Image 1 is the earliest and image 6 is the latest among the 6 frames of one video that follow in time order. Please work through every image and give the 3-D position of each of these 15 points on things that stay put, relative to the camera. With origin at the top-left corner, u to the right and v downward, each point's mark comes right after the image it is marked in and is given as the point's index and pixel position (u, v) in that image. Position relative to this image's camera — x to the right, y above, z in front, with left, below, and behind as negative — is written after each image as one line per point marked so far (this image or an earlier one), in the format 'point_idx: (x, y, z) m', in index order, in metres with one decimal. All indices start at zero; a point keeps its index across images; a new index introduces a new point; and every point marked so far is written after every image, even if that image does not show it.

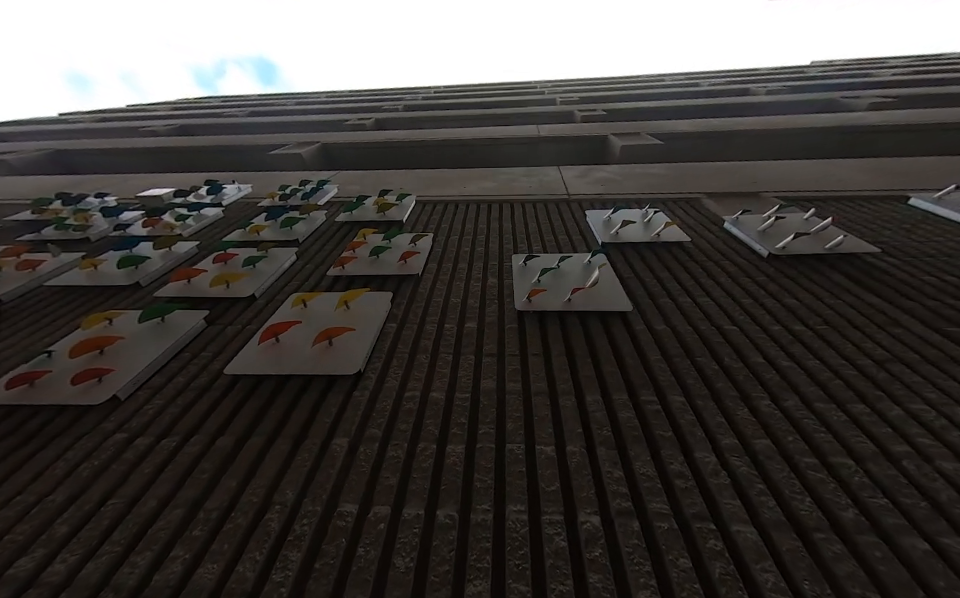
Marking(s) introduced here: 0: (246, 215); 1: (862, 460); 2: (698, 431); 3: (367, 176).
0: (-2.5, +0.9, +3.7) m
1: (+1.3, -0.5, +1.2) m
2: (+0.8, -0.5, +1.3) m
3: (-1.5, +1.7, +4.7) m
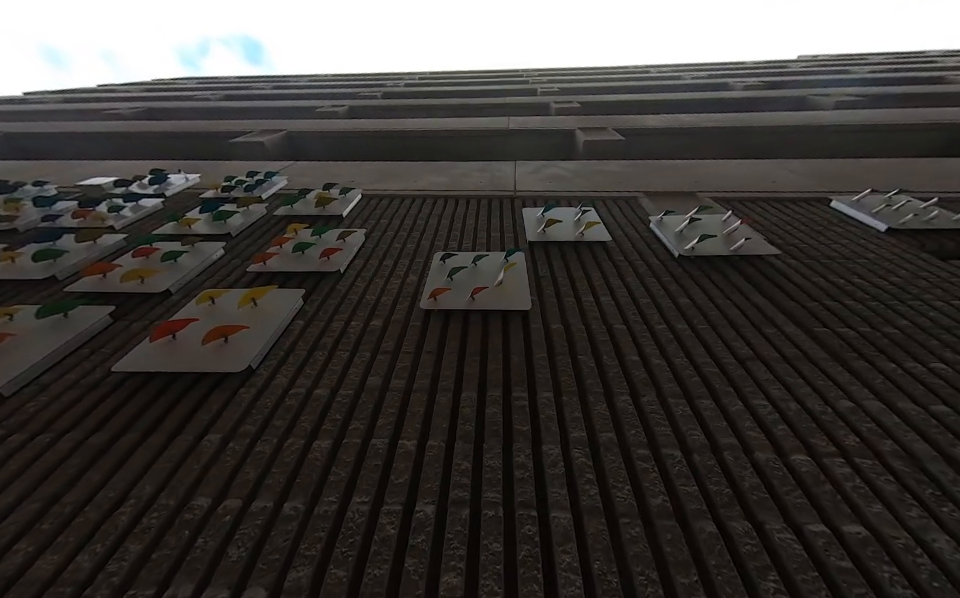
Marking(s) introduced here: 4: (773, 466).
0: (-3.1, +1.0, +3.6) m
1: (+0.8, -0.6, +1.3) m
2: (+0.3, -0.5, +1.4) m
3: (-2.2, +1.8, +4.7) m
4: (+1.0, -0.6, +1.2) m
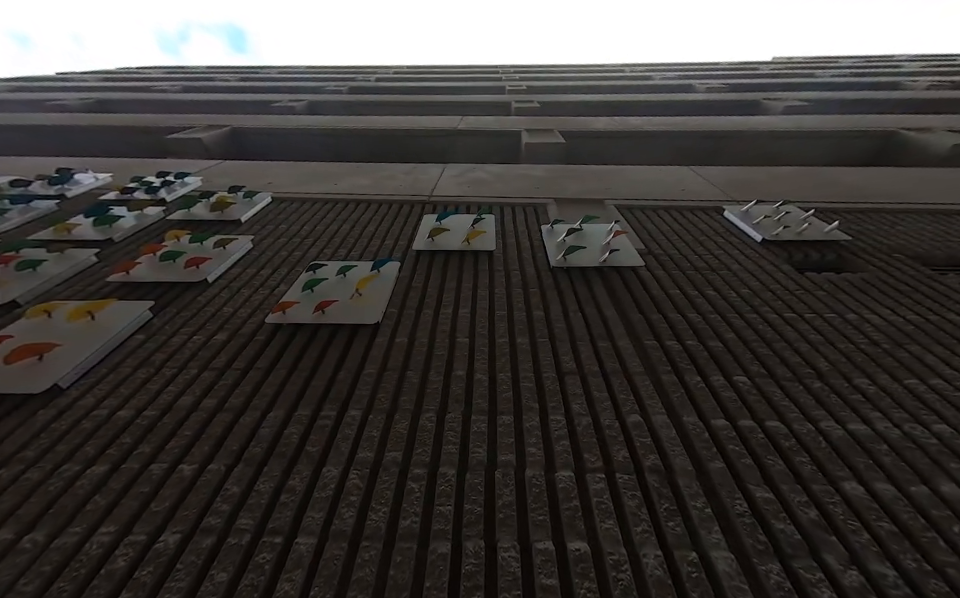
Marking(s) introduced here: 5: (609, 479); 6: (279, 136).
0: (-4.0, +0.9, +3.5) m
1: (-0.1, -0.7, +1.3) m
2: (-0.6, -0.6, +1.4) m
3: (-3.1, +1.7, +4.6) m
4: (+0.2, -0.7, +1.3) m
5: (+0.5, -0.7, +1.3) m
6: (-4.0, +3.2, +6.9) m
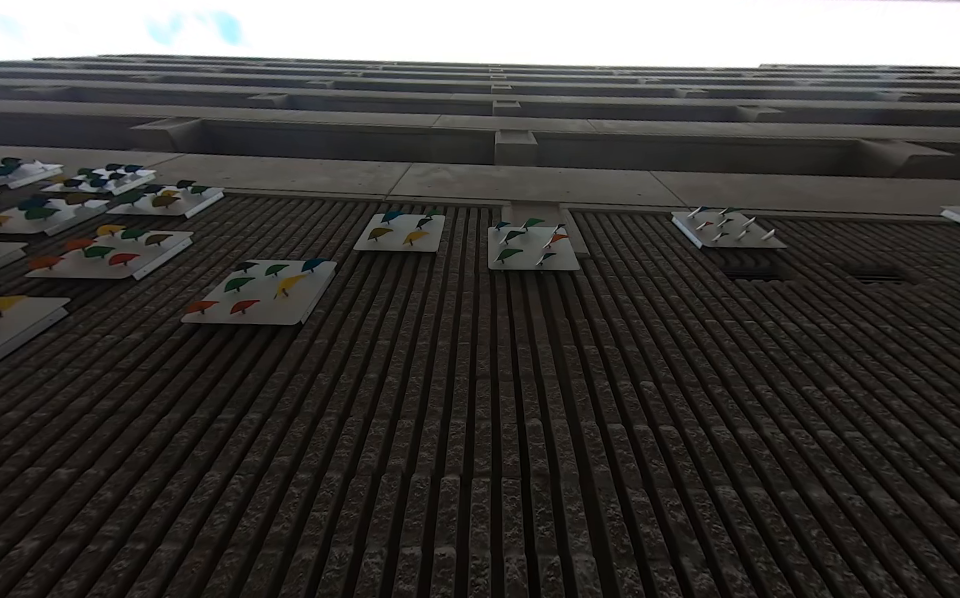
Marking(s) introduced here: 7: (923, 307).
0: (-4.5, +1.0, +3.4) m
1: (-0.5, -0.7, +1.3) m
2: (-1.0, -0.6, +1.4) m
3: (-3.6, +1.8, +4.5) m
4: (-0.2, -0.7, +1.3) m
5: (+0.1, -0.7, +1.3) m
6: (-4.5, +3.3, +6.8) m
7: (+2.9, 0.0, +2.3) m
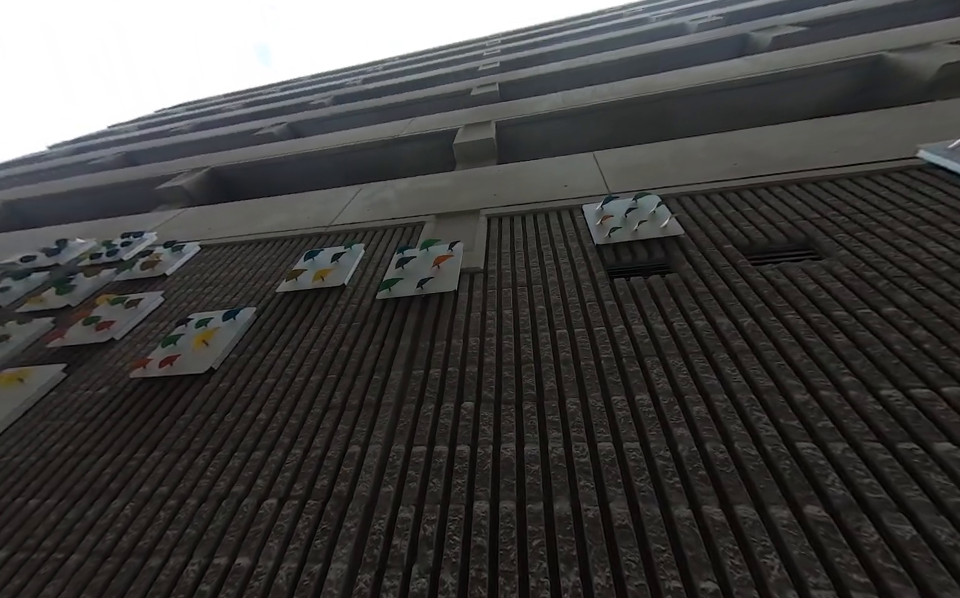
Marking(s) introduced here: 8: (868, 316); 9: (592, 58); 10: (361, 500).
0: (-5.2, +0.3, +4.3) m
1: (-1.4, -1.0, +1.7) m
2: (-1.9, -1.0, +1.9) m
3: (-4.3, +1.3, +5.2) m
4: (-1.1, -1.0, +1.7) m
5: (-0.8, -1.0, +1.7) m
6: (-5.0, +2.9, +7.6) m
7: (+2.0, +0.1, +2.1) m
8: (+2.1, -0.1, +1.9) m
9: (+3.0, +6.7, +9.8) m
10: (-0.5, -0.9, +1.6) m
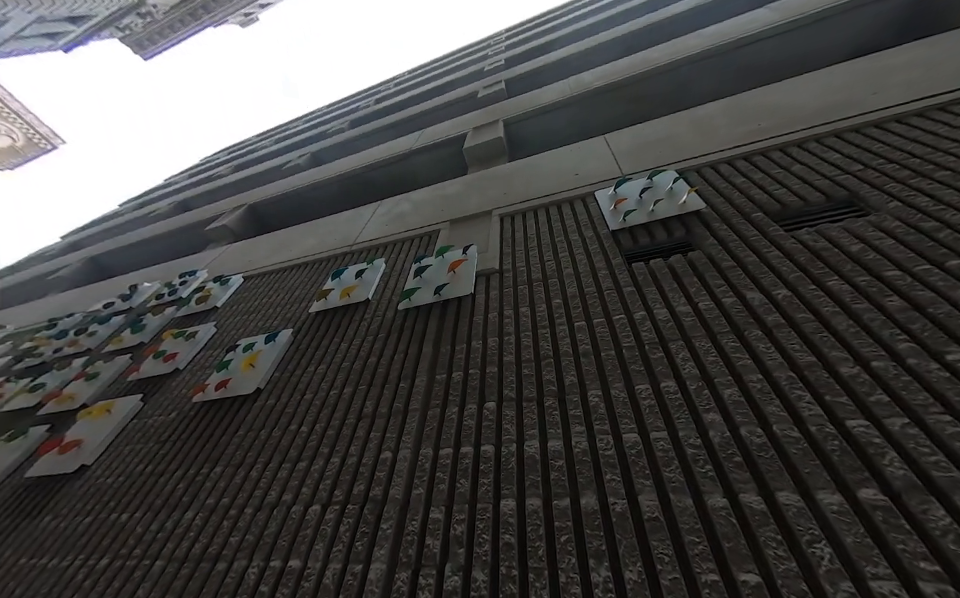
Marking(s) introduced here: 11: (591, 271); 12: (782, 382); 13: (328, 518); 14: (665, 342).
0: (-4.8, -0.3, +4.9) m
1: (-1.2, -1.2, +1.9) m
2: (-1.7, -1.2, +2.1) m
3: (-4.0, +0.8, +5.7) m
4: (-1.0, -1.1, +1.8) m
5: (-0.7, -1.1, +1.8) m
6: (-4.6, +2.3, +8.1) m
7: (+2.1, +0.3, +1.9) m
8: (+2.1, +0.1, +1.7) m
9: (+3.2, +7.0, +9.5) m
10: (-0.4, -1.0, +1.7) m
11: (+0.9, +0.2, +2.5) m
12: (+1.3, -0.4, +1.5) m
13: (-0.8, -1.1, +1.7) m
14: (+1.0, -0.2, +1.9) m
